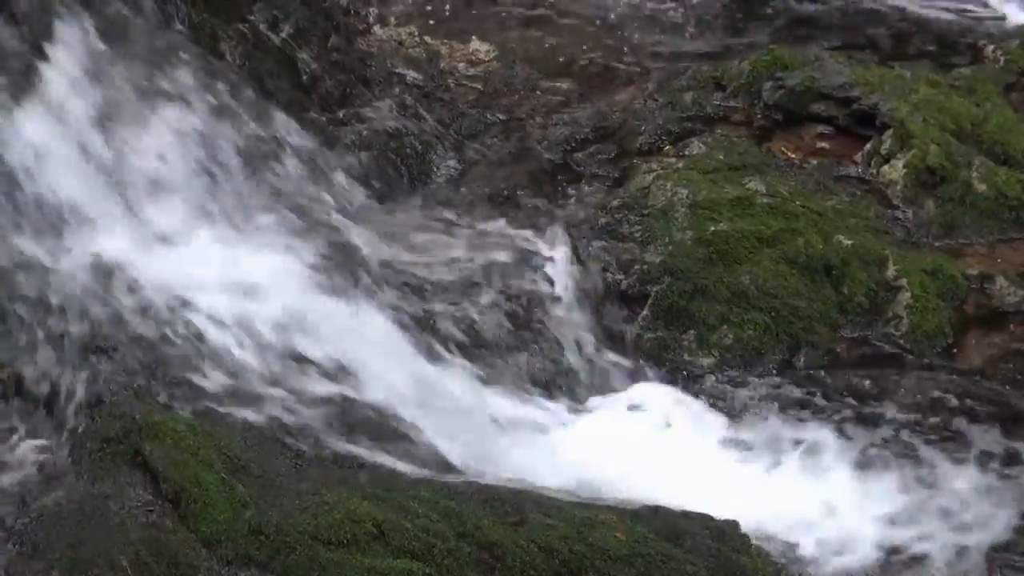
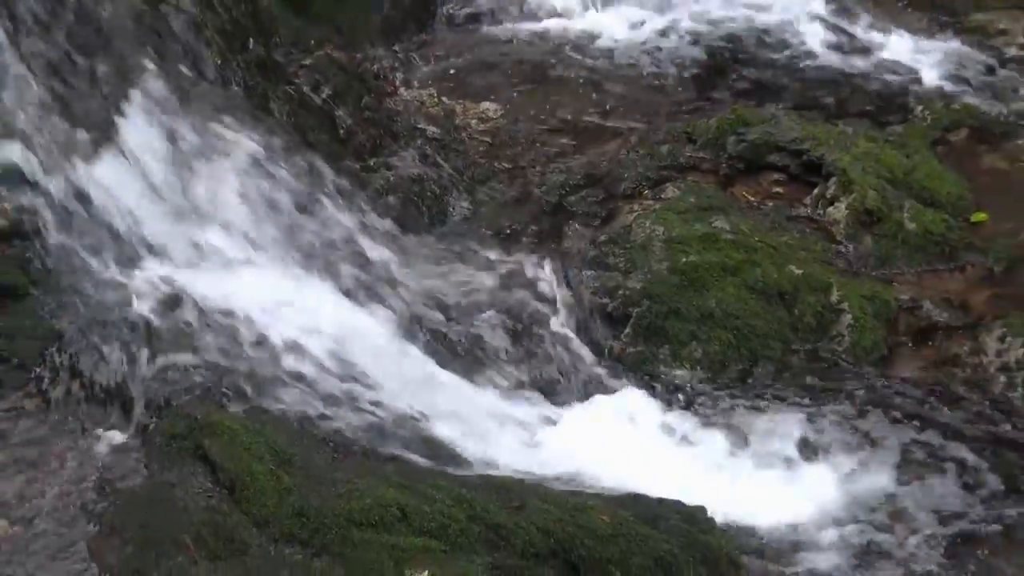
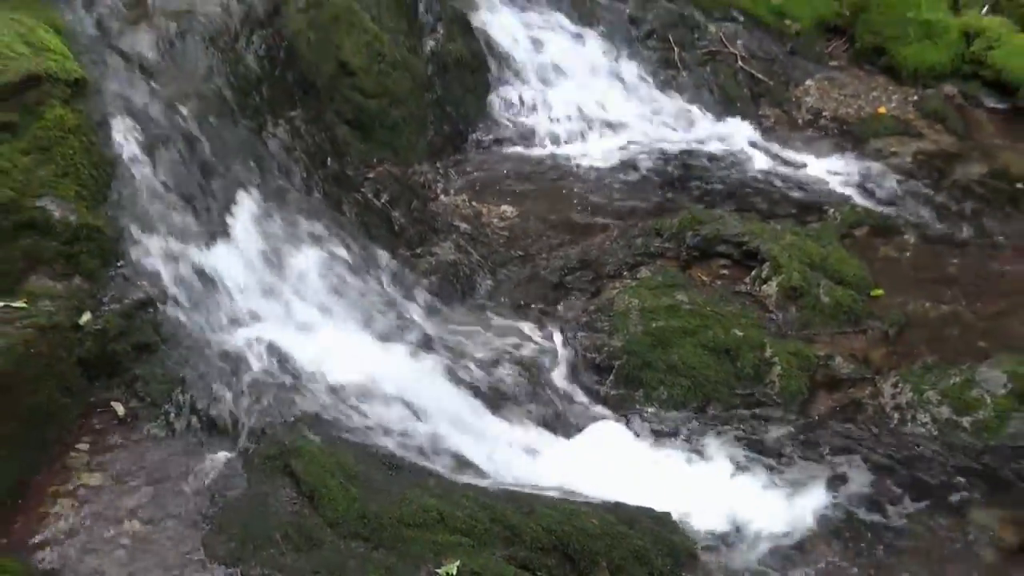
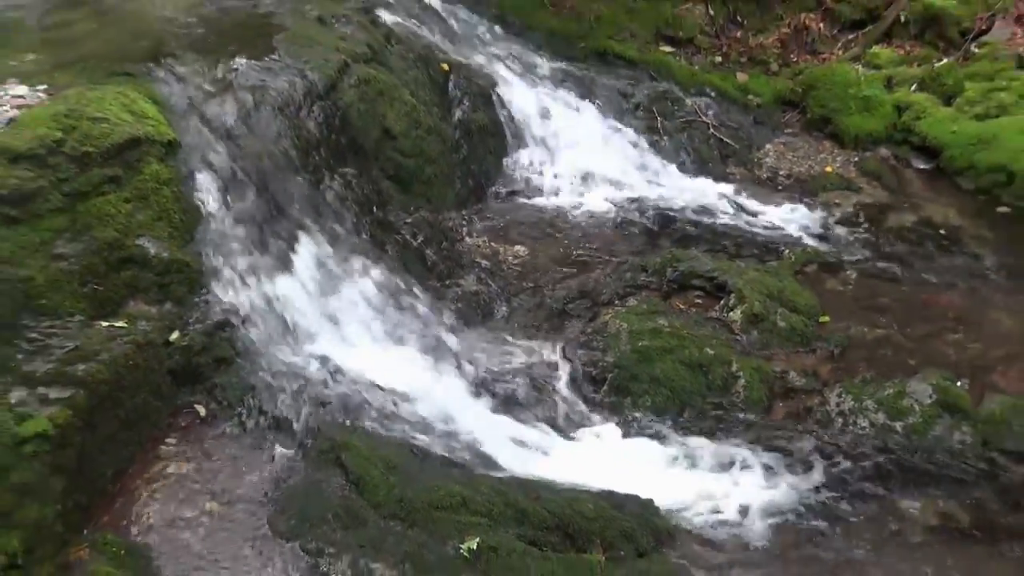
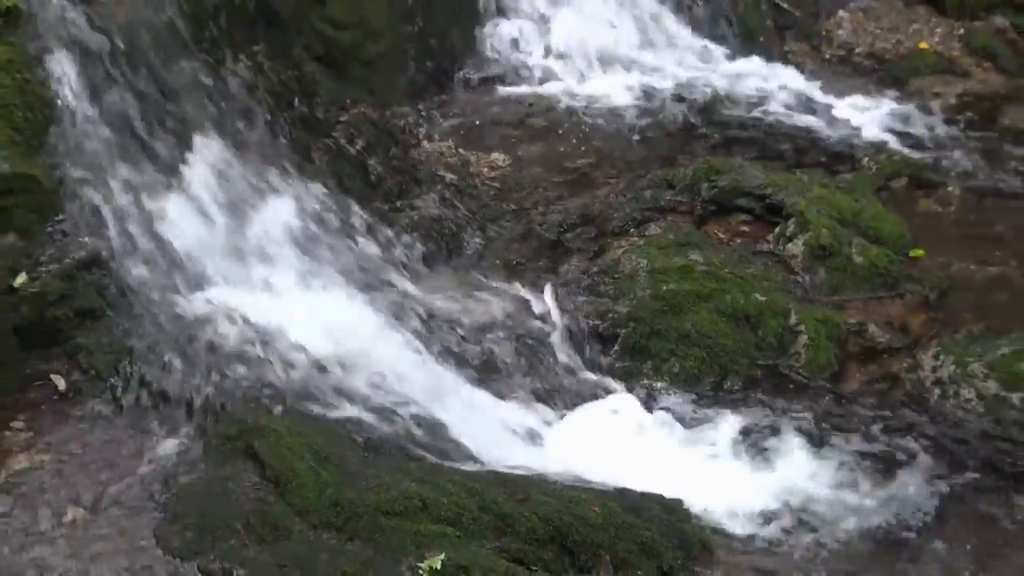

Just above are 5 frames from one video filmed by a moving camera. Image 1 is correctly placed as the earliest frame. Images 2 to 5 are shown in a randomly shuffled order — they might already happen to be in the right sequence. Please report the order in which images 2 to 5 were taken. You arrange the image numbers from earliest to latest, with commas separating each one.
2, 5, 3, 4
